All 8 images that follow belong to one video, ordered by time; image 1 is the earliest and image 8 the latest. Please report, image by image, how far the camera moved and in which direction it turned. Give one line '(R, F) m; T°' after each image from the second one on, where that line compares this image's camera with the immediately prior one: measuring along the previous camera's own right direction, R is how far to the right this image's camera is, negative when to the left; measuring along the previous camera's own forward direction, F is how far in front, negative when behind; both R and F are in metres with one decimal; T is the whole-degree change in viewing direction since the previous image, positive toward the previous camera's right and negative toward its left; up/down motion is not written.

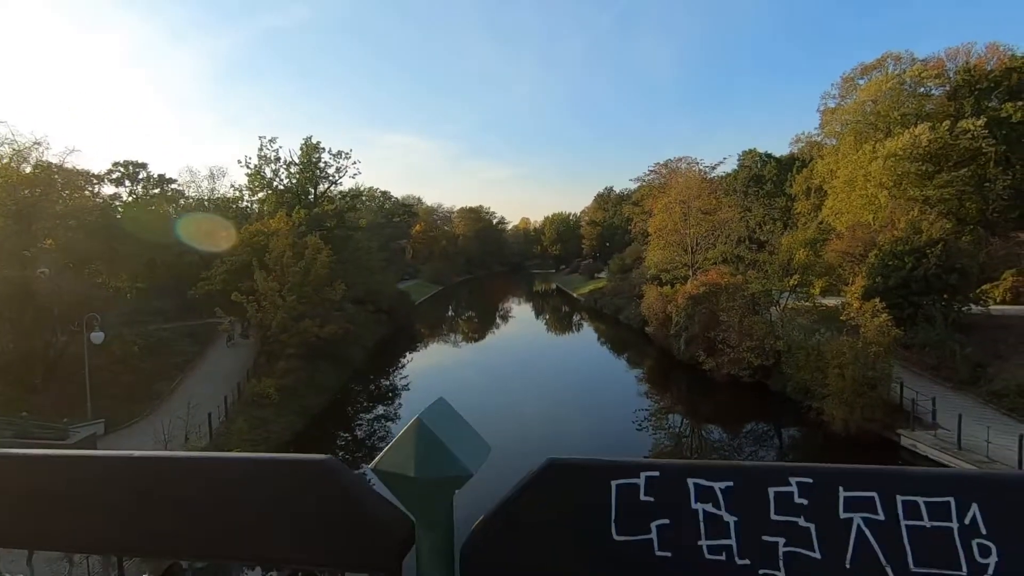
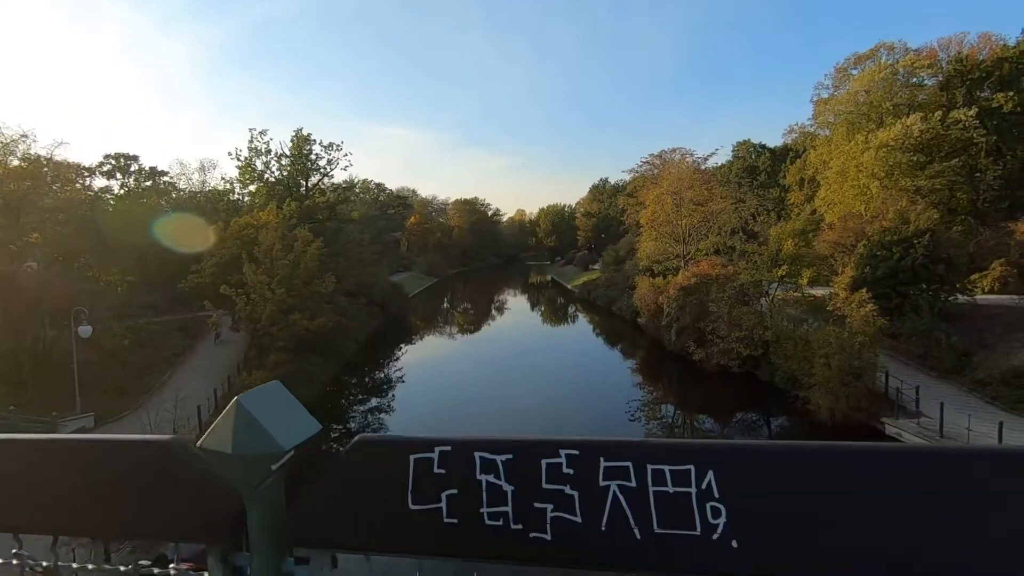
(+0.2, 0.0) m; 0°
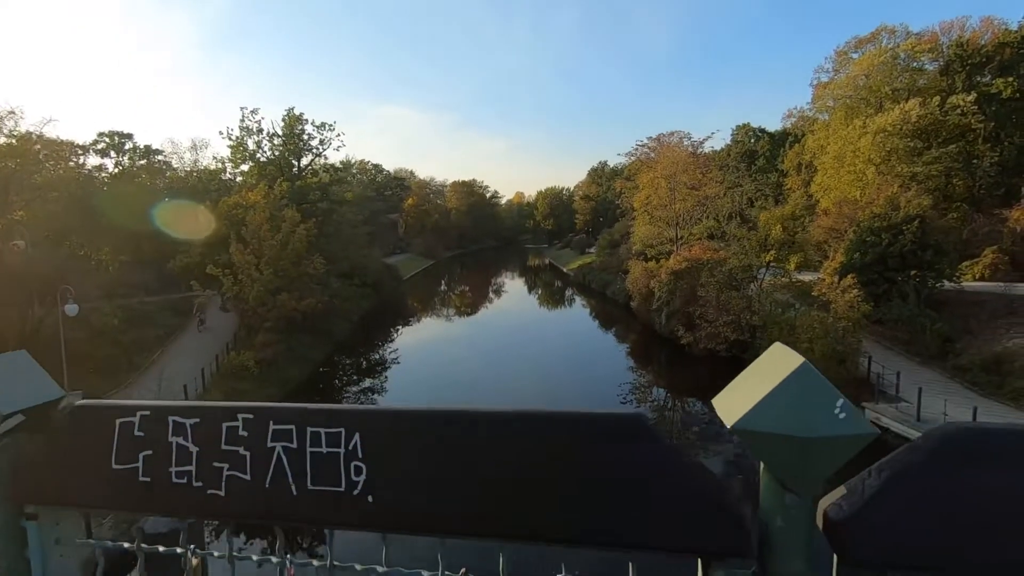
(+0.3, 0.0) m; 0°
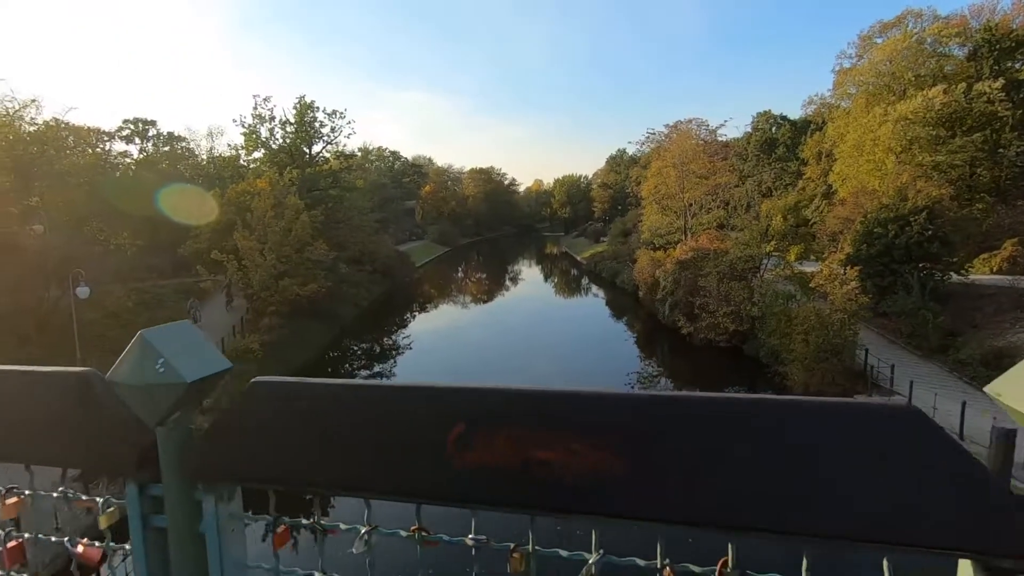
(+0.7, -0.2) m; -2°
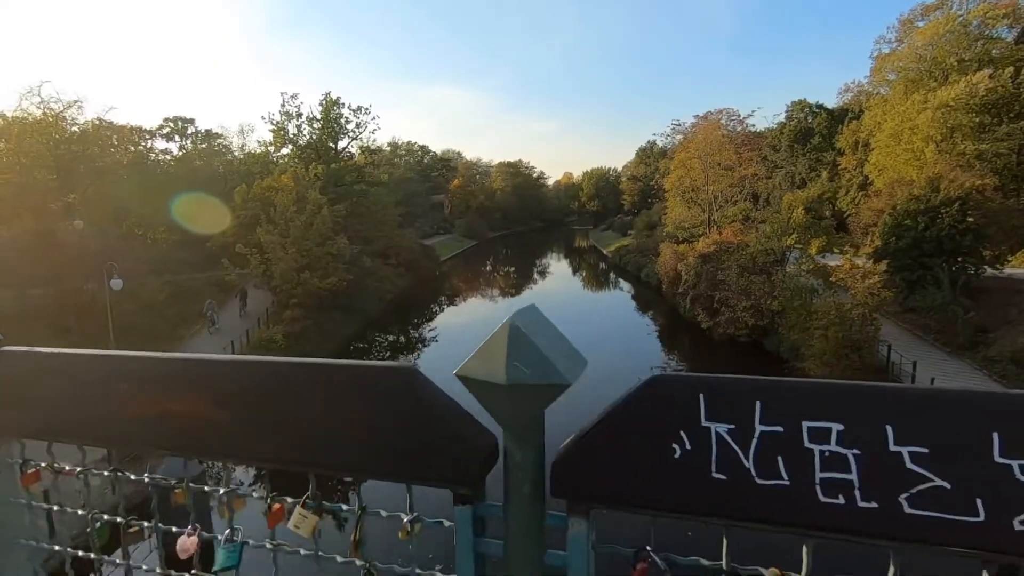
(+0.5, -0.1) m; -3°
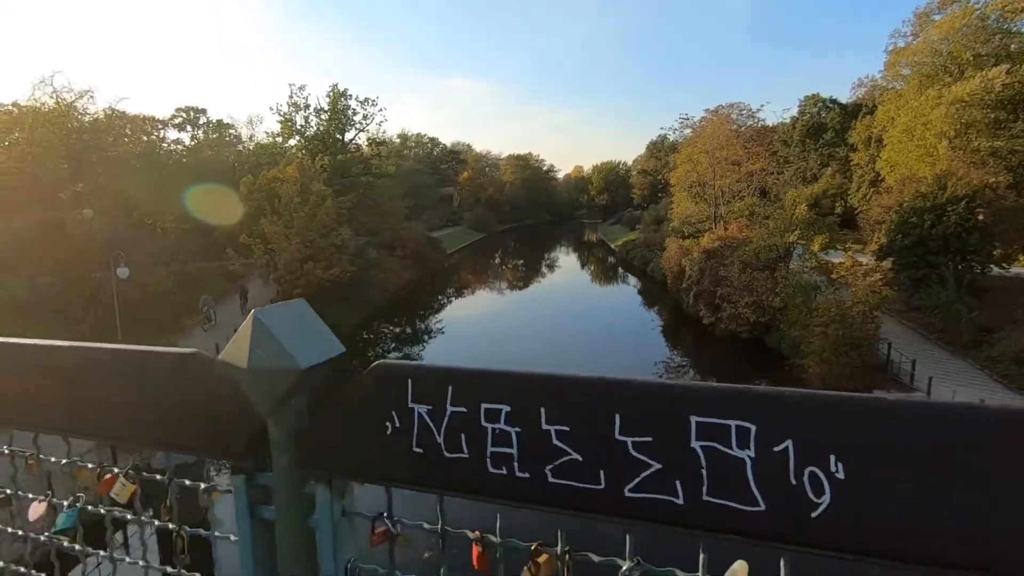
(+0.3, -0.1) m; -1°
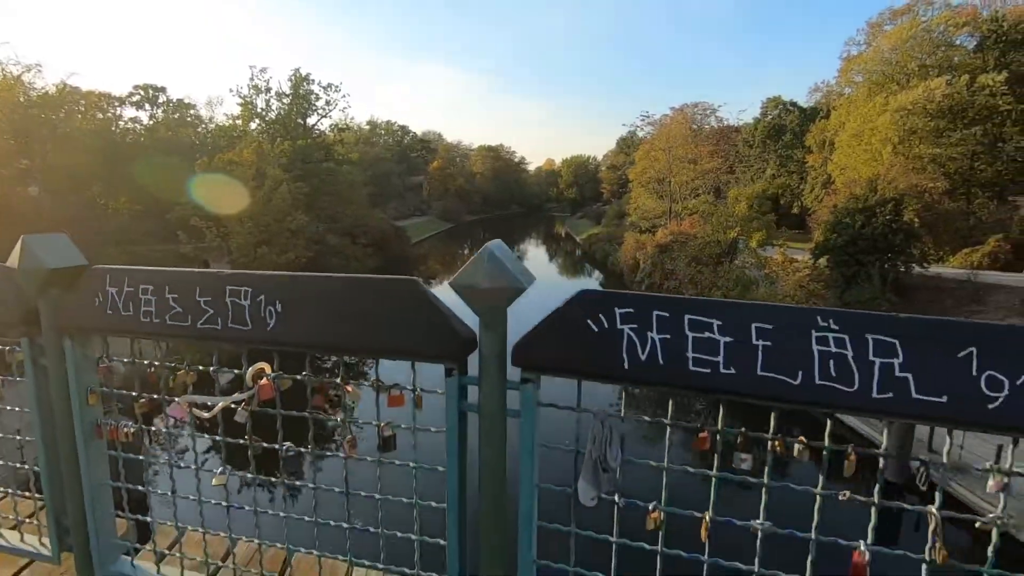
(+0.6, -0.5) m; +3°
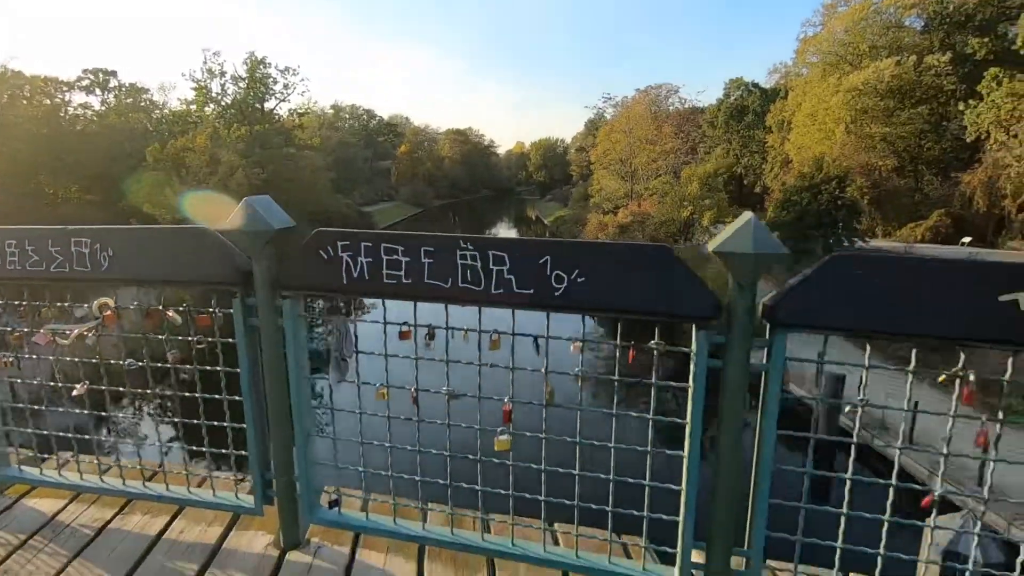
(+0.4, -0.3) m; +3°
